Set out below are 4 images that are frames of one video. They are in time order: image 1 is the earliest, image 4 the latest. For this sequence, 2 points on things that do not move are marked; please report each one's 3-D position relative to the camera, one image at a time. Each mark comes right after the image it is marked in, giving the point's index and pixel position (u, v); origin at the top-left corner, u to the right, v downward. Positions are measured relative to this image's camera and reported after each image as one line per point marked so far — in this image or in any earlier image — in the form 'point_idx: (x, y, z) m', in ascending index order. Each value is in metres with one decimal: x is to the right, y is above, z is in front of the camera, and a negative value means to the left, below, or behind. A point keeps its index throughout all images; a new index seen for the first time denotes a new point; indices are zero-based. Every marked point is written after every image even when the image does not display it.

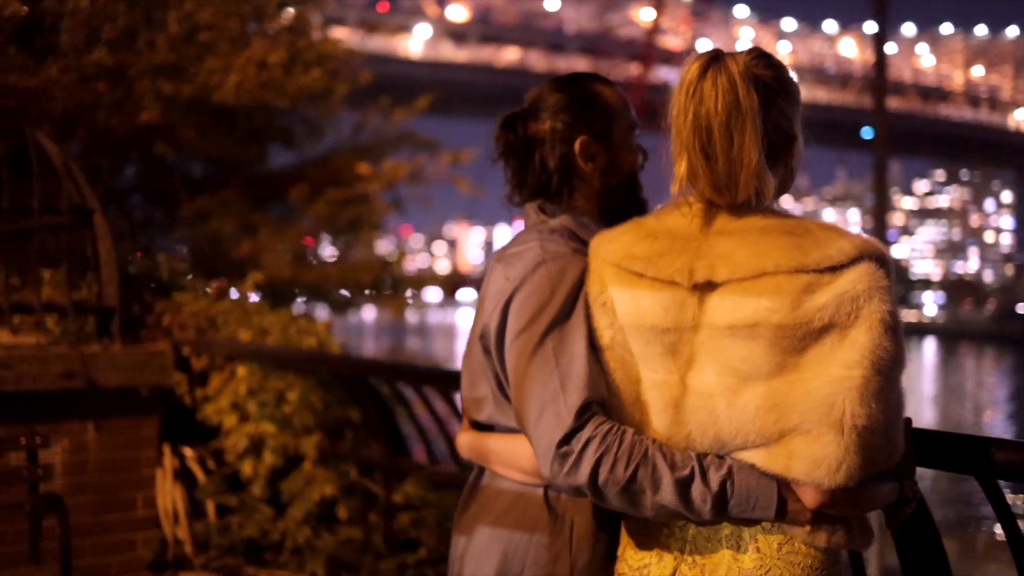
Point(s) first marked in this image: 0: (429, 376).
0: (-0.2, -0.2, +3.0) m
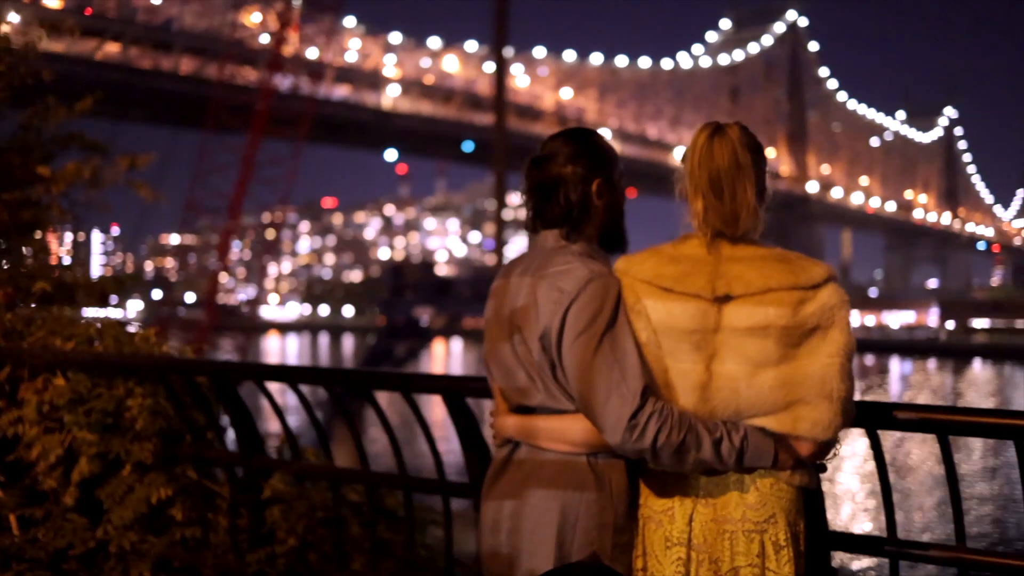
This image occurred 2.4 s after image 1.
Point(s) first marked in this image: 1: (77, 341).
0: (-0.5, -0.2, +3.3) m
1: (-1.5, -0.2, +3.9) m
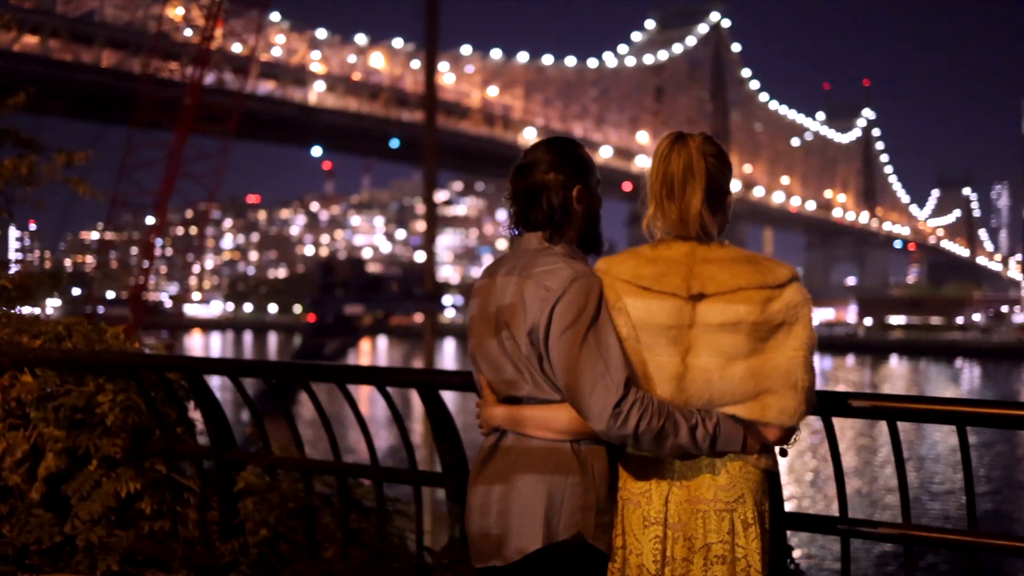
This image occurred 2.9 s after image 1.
0: (-0.6, -0.2, +3.4) m
1: (-1.6, -0.2, +4.0) m
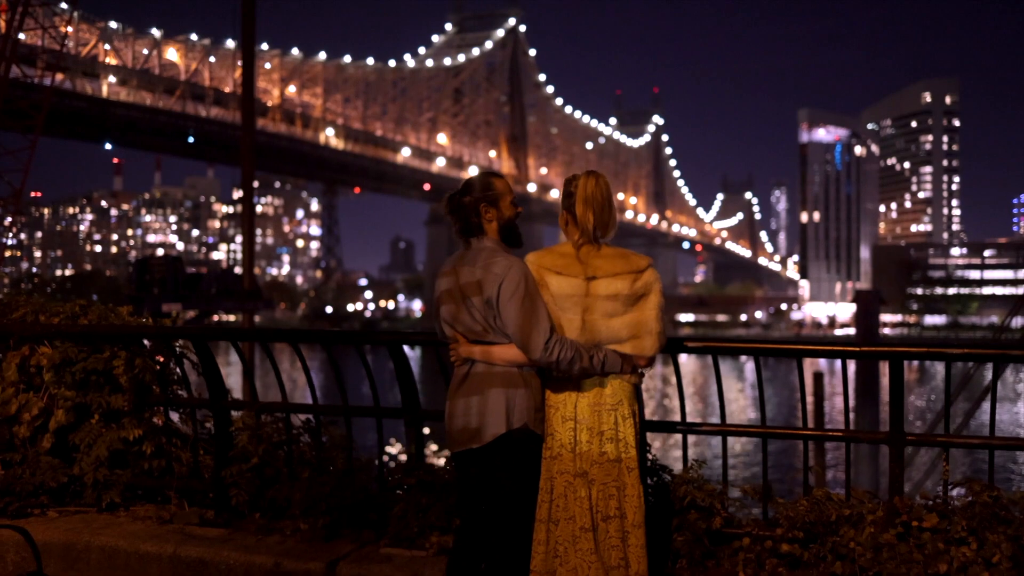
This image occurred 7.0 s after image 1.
0: (-0.9, -0.2, +4.6) m
1: (-1.9, -0.1, +5.0) m
